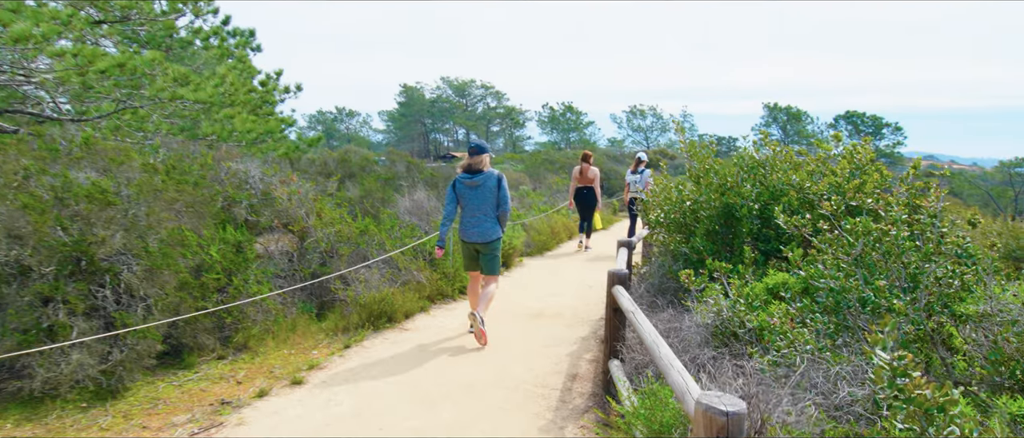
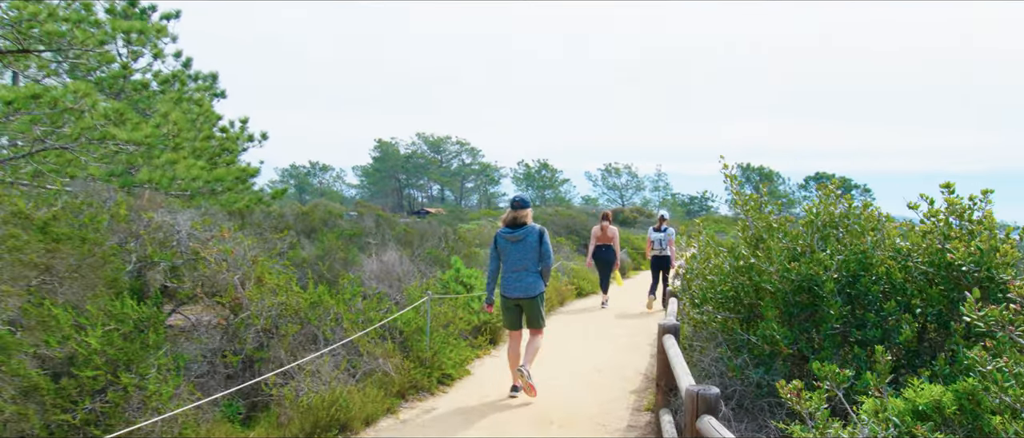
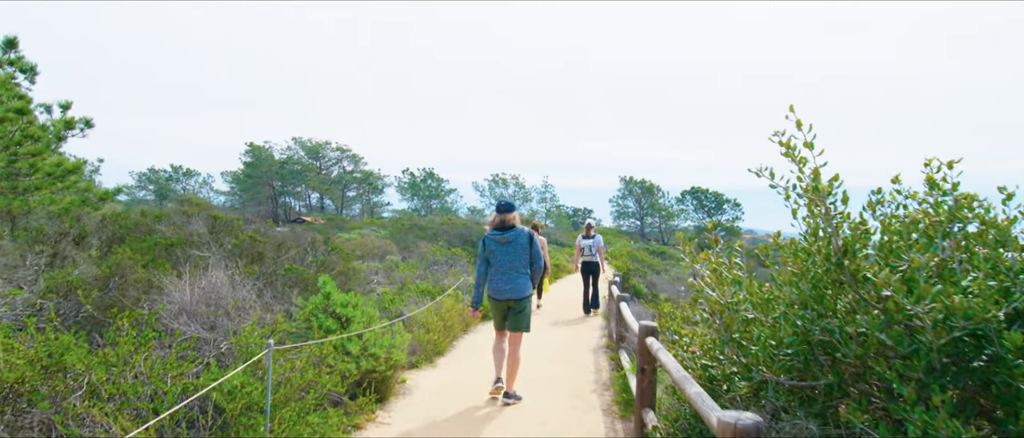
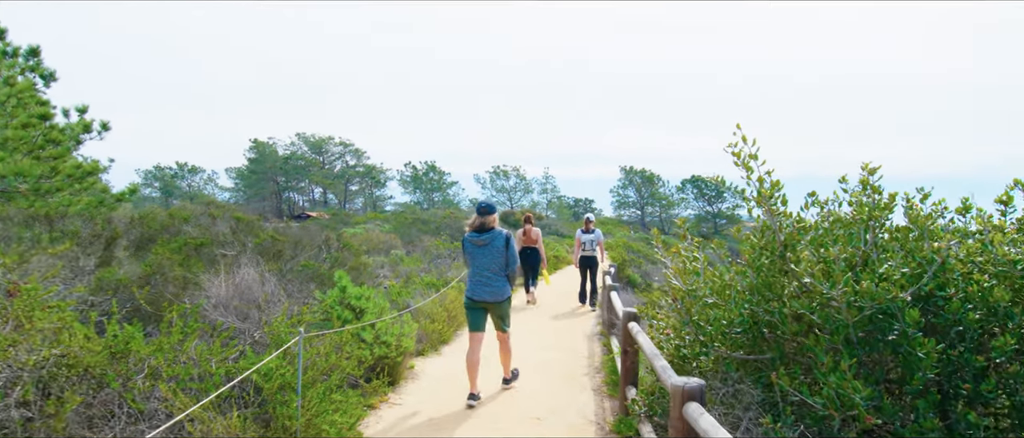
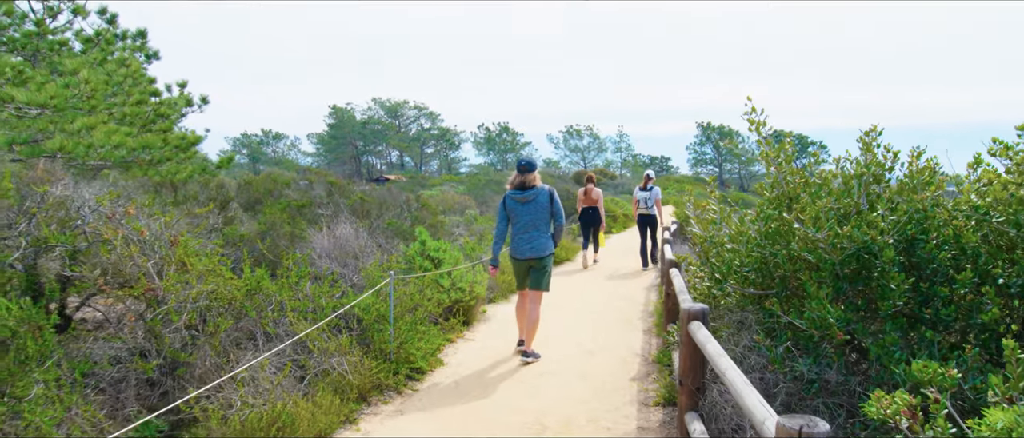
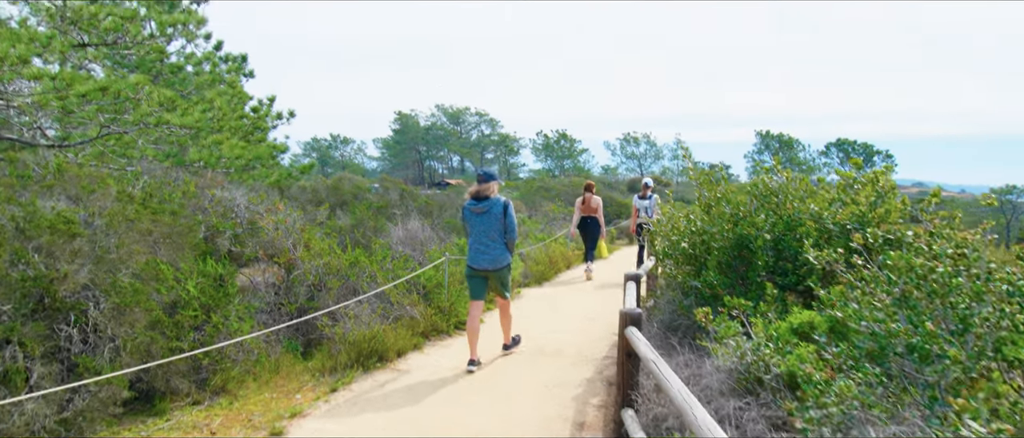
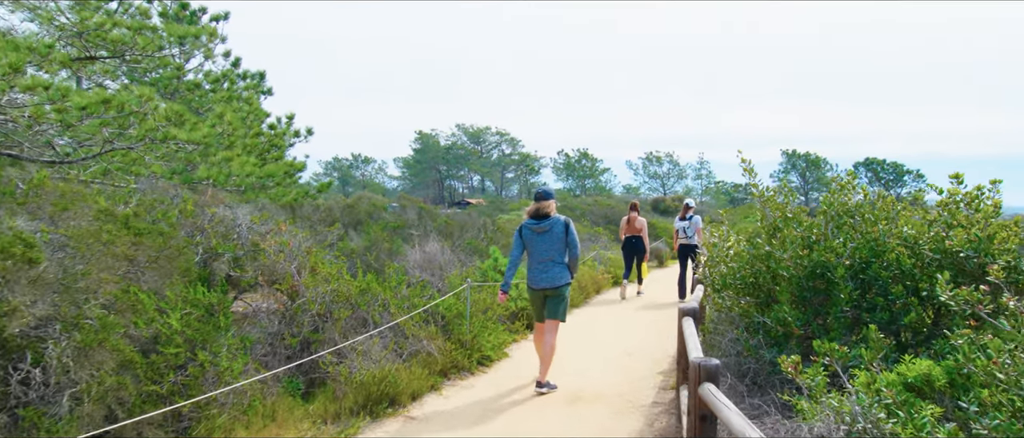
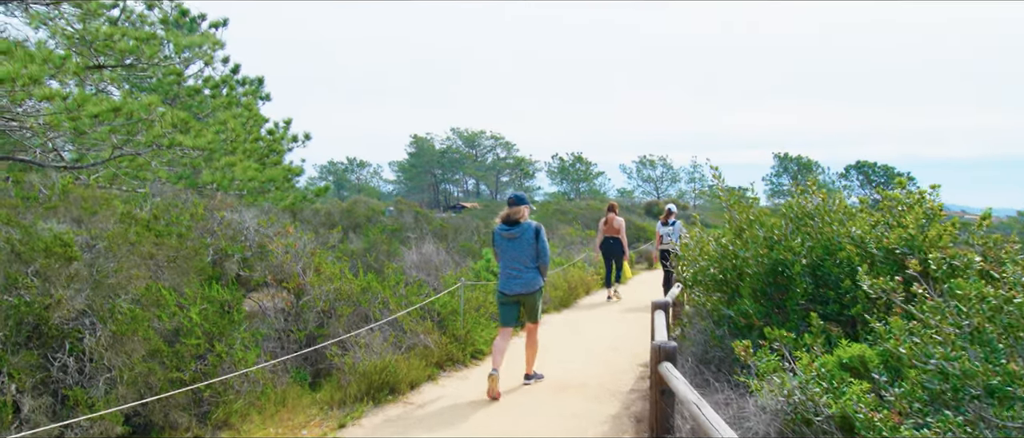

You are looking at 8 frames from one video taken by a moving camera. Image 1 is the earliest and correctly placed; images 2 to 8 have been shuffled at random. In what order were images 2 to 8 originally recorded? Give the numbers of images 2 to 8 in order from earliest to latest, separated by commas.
6, 8, 7, 2, 5, 4, 3
